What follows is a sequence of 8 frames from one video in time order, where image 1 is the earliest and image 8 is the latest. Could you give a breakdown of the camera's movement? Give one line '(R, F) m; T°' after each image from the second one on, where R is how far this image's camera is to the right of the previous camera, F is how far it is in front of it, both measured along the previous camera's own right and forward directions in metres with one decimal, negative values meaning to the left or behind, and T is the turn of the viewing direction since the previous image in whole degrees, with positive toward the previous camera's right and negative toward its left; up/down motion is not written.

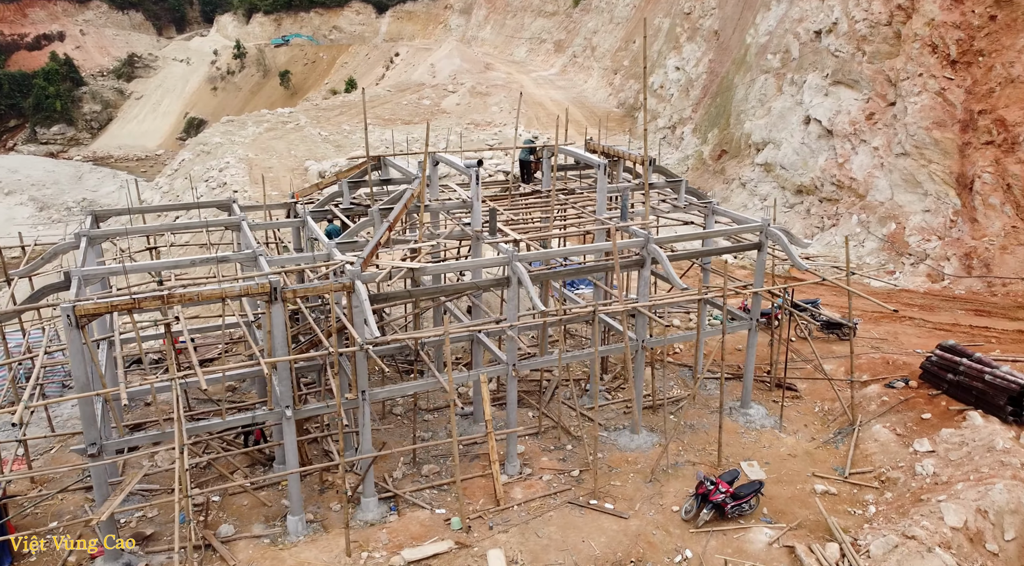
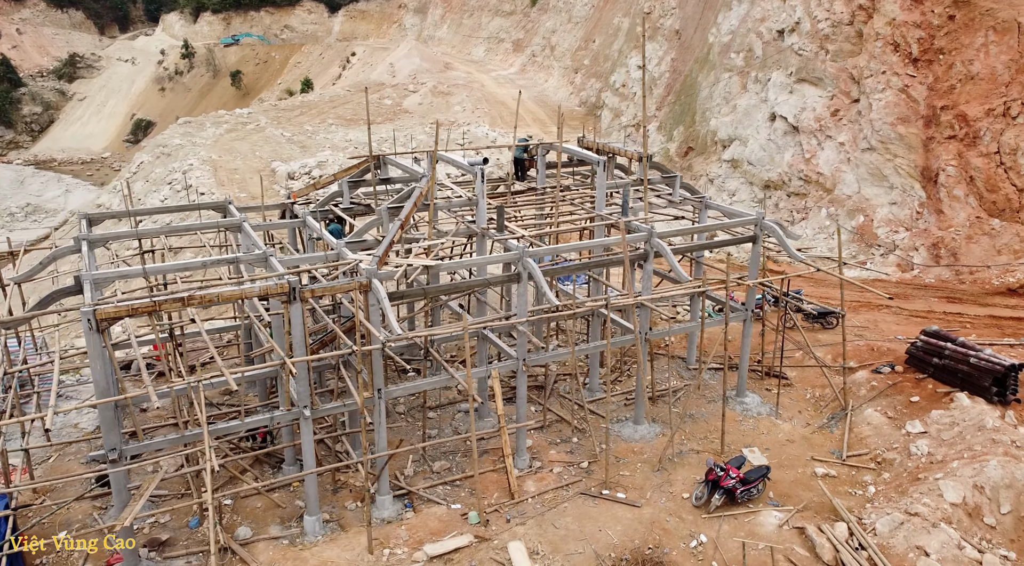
(-1.1, -0.2) m; +4°
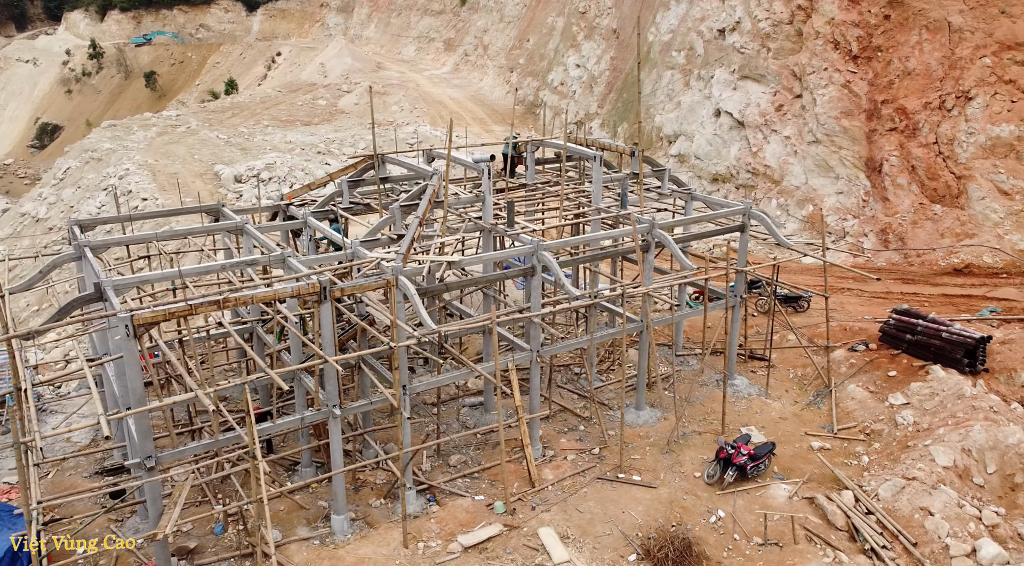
(-1.9, -0.3) m; +6°
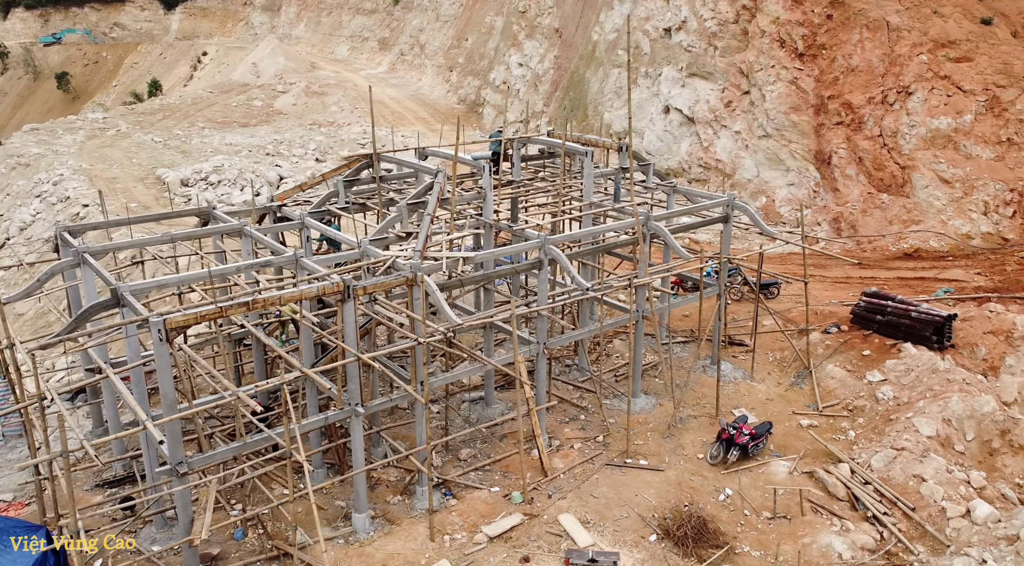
(-1.7, -0.3) m; +6°
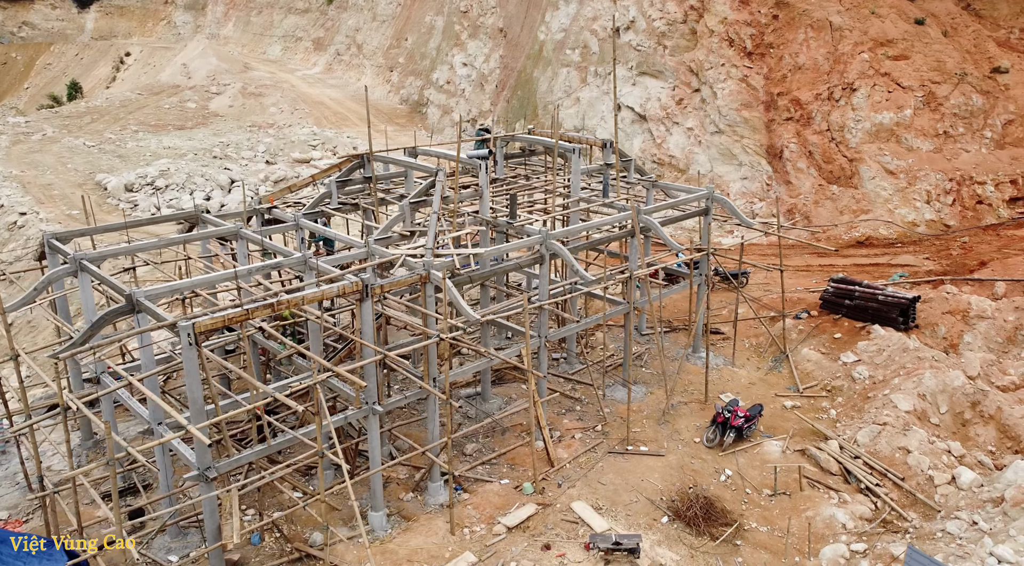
(-1.6, -0.3) m; +5°
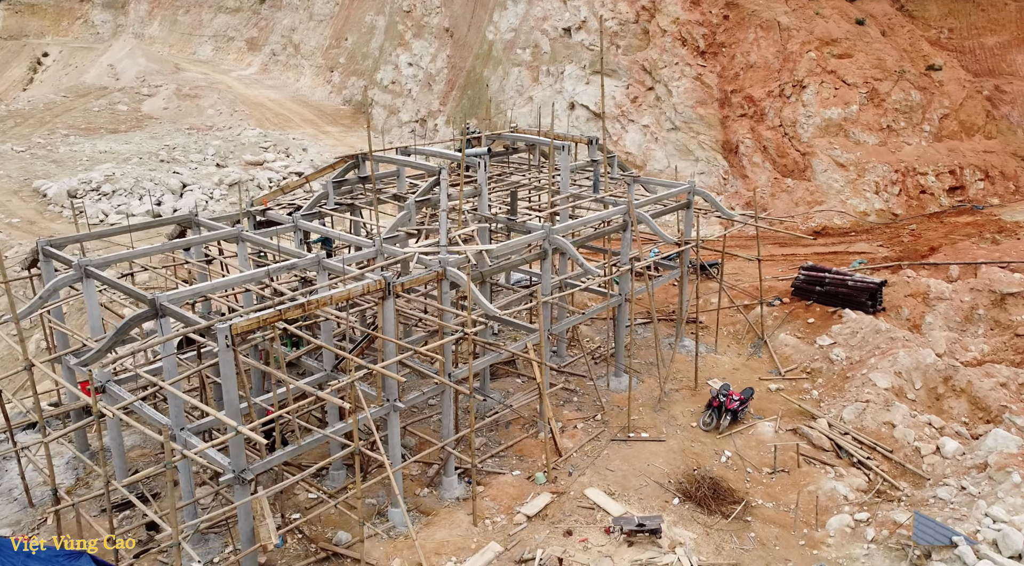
(-1.6, -0.3) m; +5°
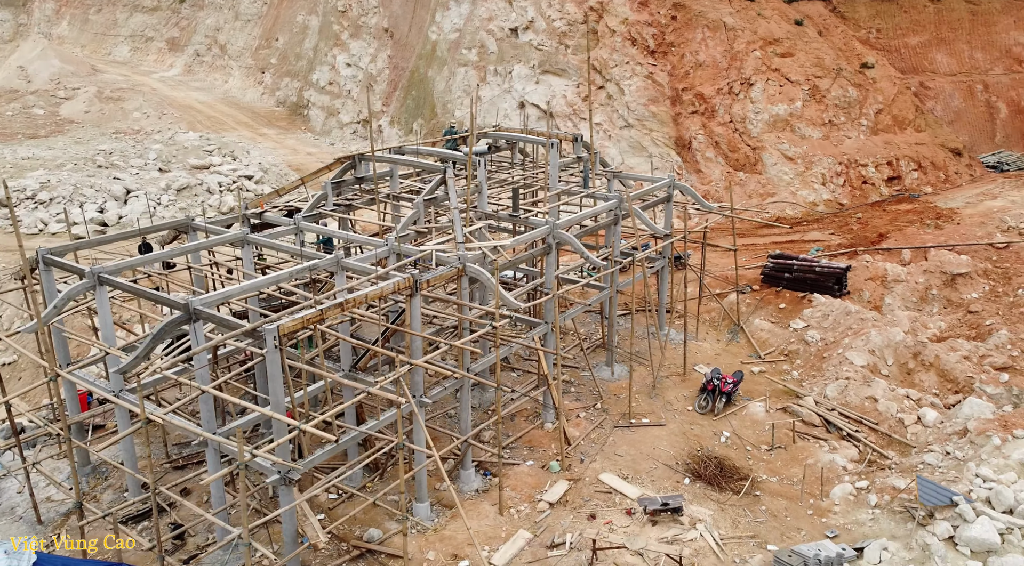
(-1.9, -0.3) m; +6°
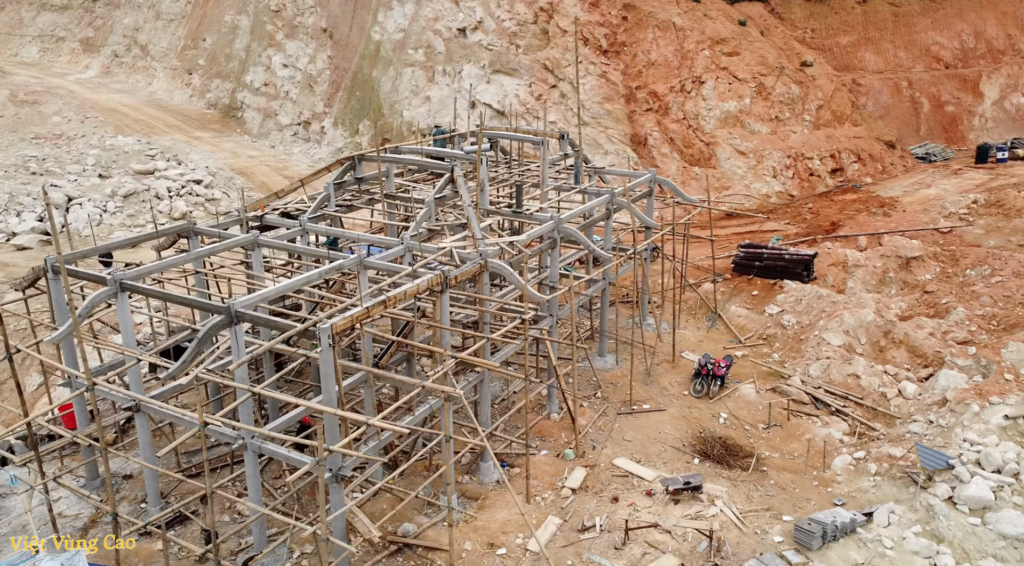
(-2.0, -0.2) m; +6°
